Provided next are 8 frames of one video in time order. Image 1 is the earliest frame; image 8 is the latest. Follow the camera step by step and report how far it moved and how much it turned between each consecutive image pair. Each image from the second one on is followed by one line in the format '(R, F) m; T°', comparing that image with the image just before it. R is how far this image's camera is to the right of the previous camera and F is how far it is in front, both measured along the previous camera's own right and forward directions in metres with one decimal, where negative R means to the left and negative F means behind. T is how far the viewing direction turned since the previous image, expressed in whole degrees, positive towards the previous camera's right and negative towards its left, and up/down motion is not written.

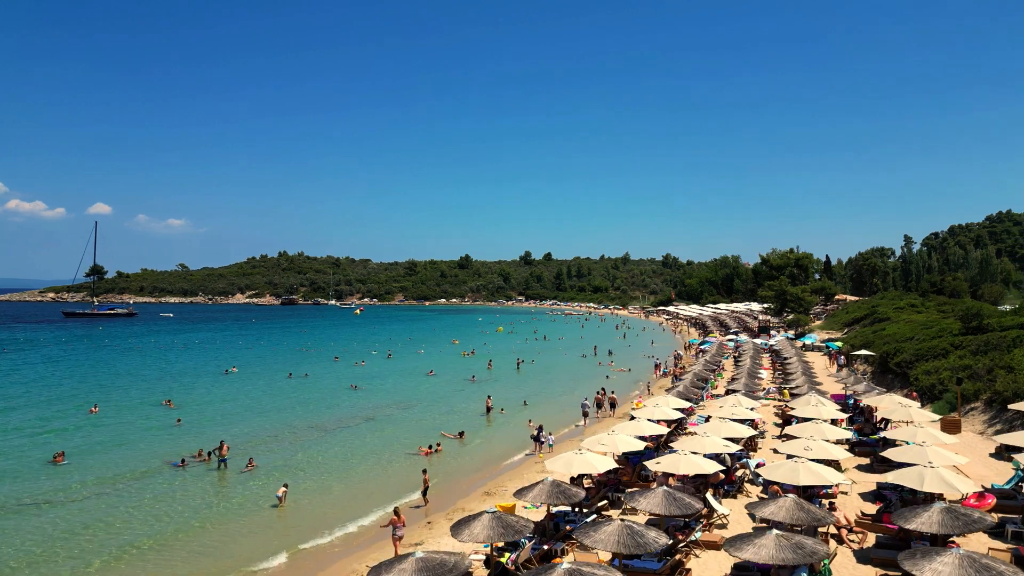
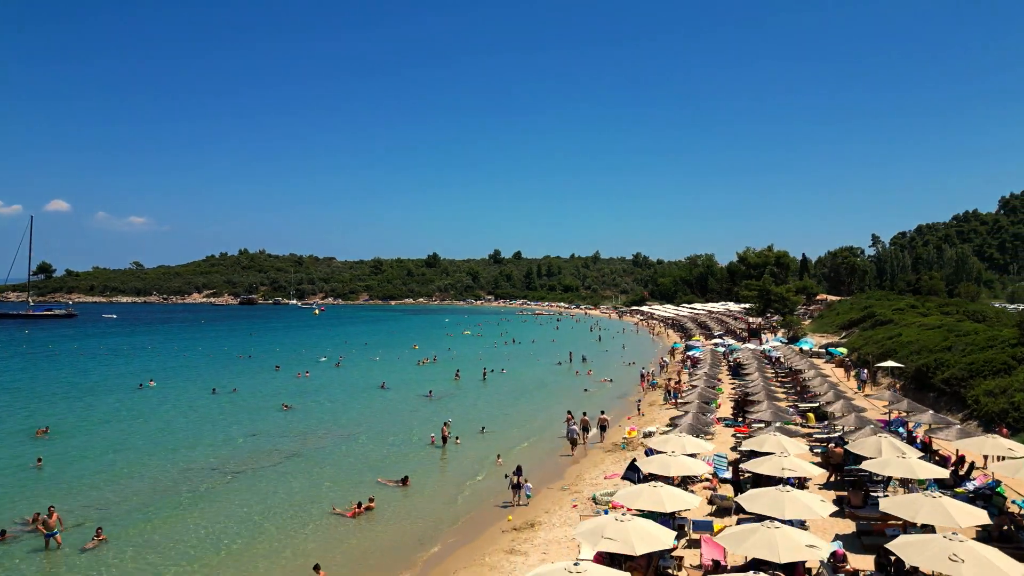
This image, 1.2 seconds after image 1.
(+0.2, +5.3) m; +2°
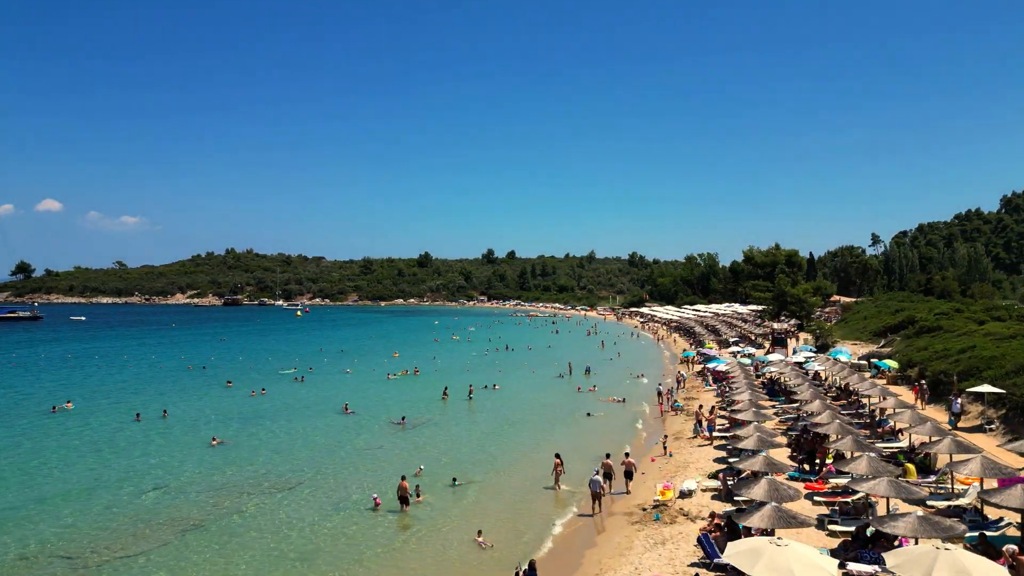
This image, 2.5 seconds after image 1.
(+0.1, +5.9) m; 0°
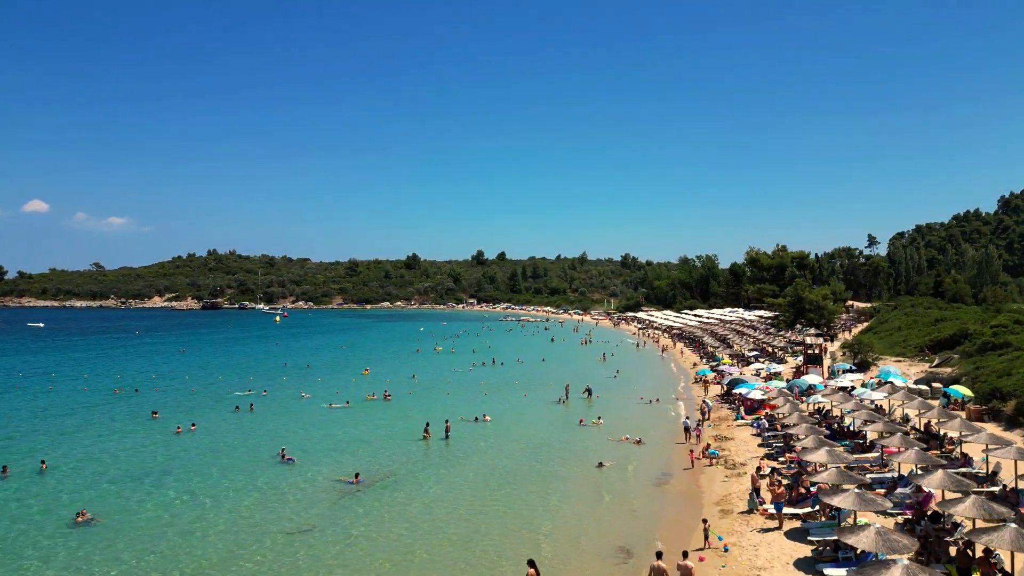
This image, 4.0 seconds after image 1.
(+0.1, +6.3) m; +1°
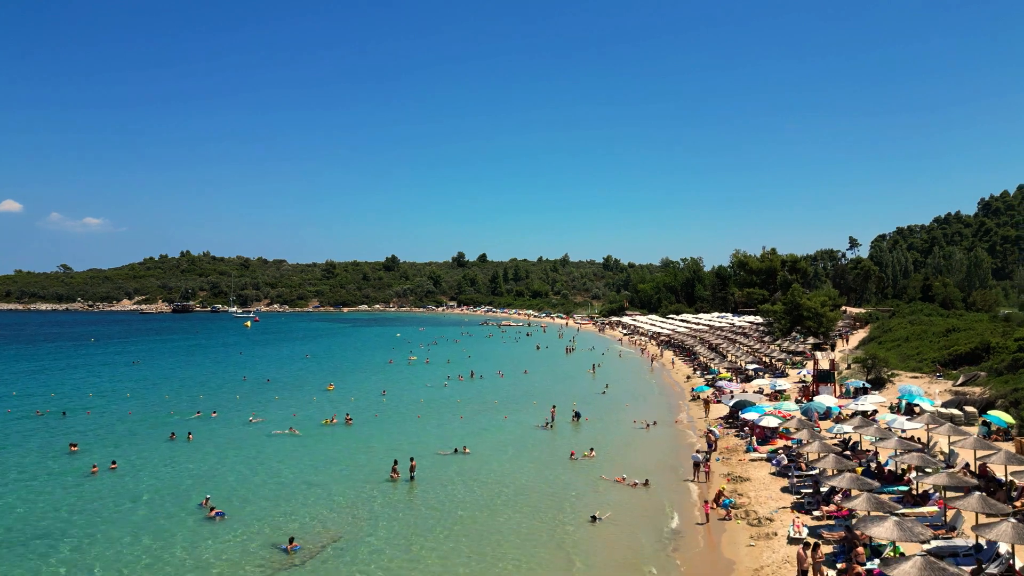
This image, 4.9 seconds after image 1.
(+0.1, +3.8) m; +1°
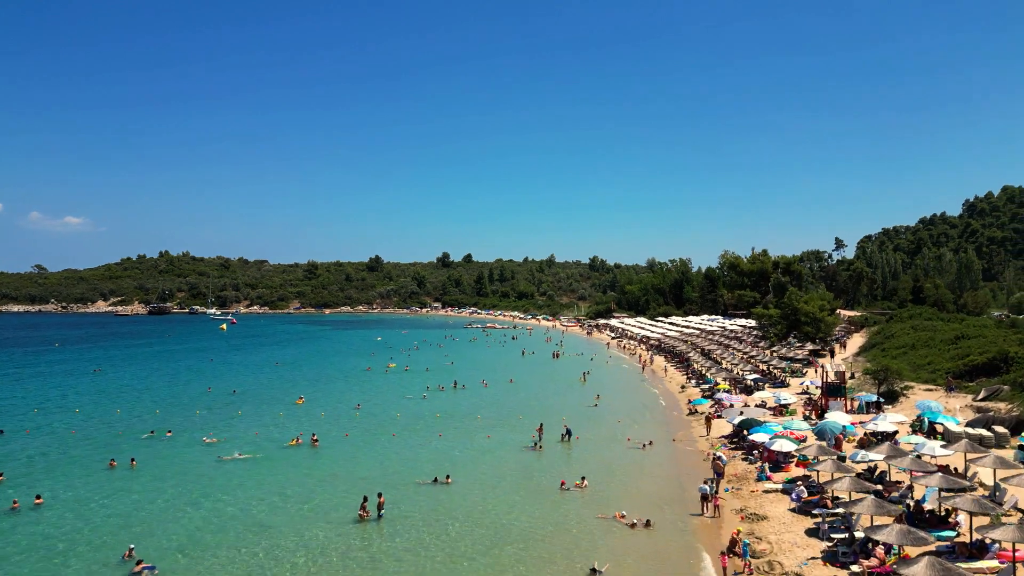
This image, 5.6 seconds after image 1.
(+0.1, +2.7) m; +1°
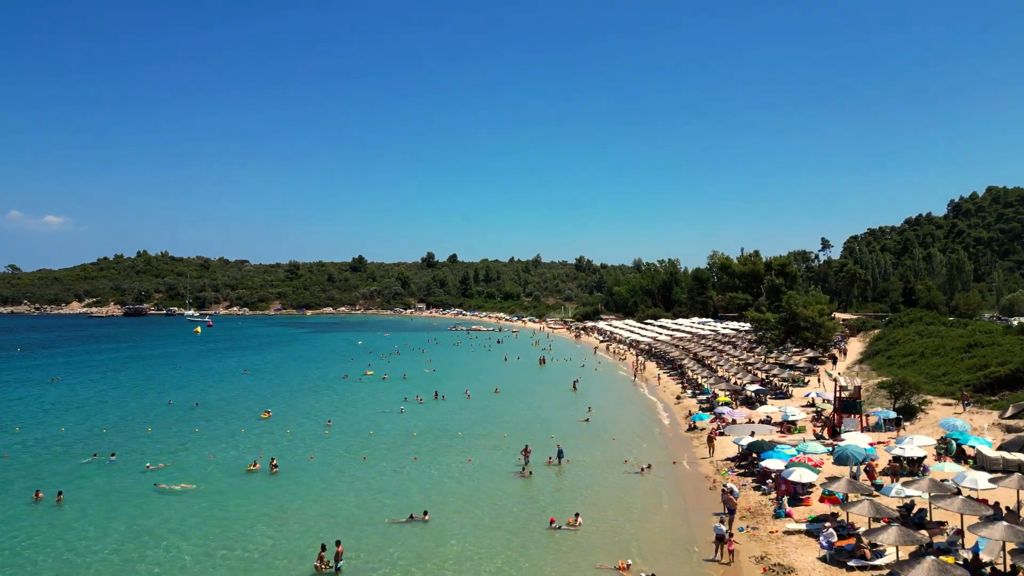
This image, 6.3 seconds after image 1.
(+0.1, +2.8) m; +1°
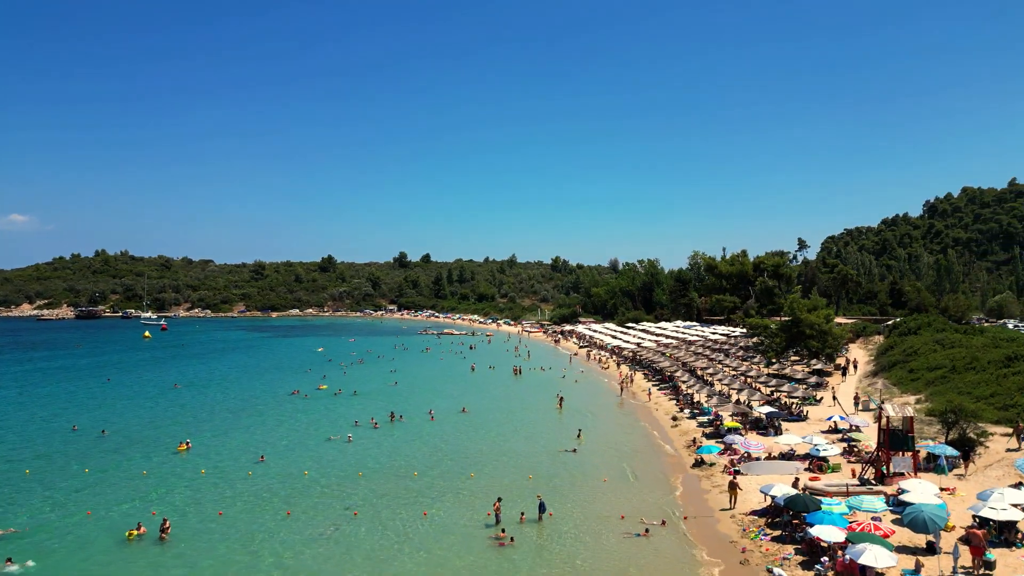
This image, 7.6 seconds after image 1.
(+0.2, +5.6) m; +2°
